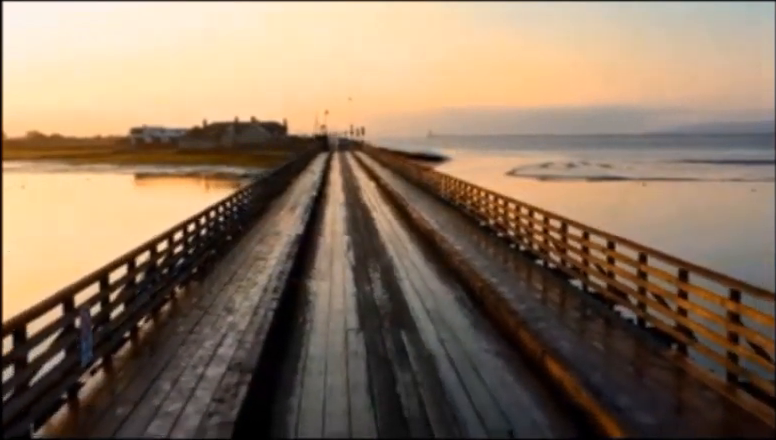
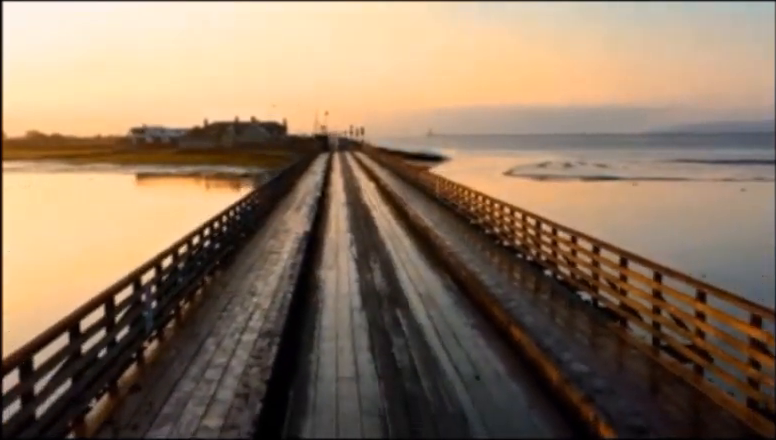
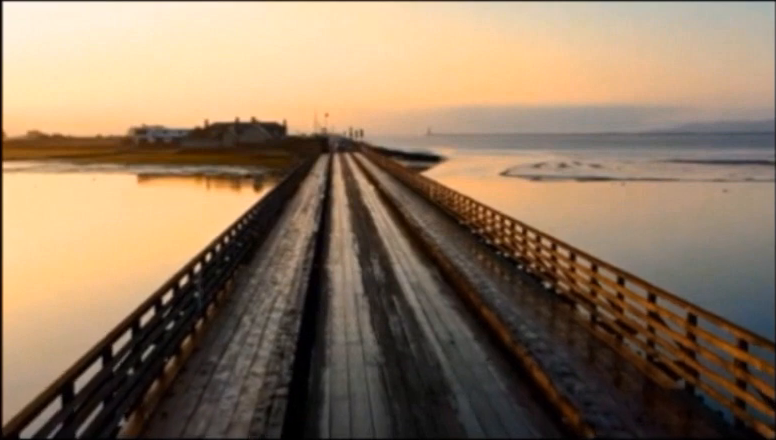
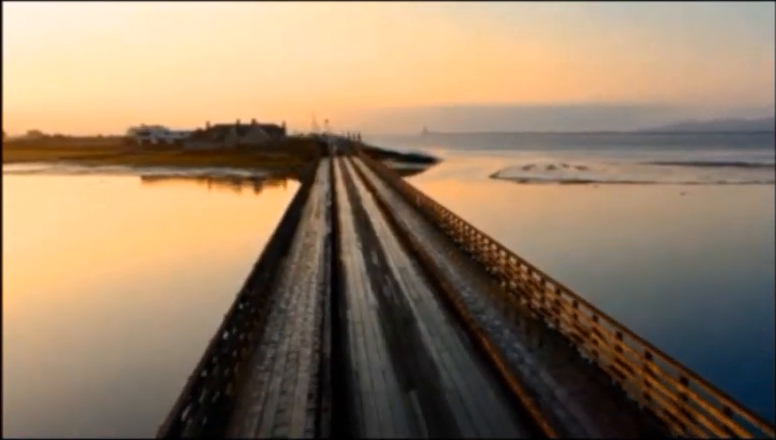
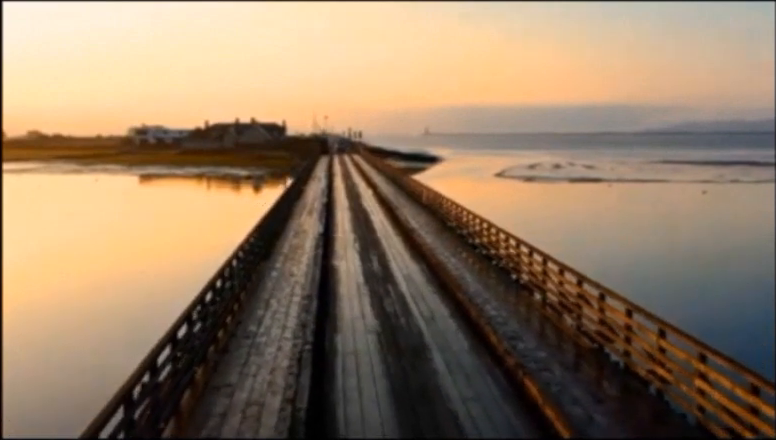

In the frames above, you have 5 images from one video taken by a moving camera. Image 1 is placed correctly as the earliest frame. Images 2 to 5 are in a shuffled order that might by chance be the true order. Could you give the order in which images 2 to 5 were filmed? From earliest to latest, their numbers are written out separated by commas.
2, 3, 5, 4
